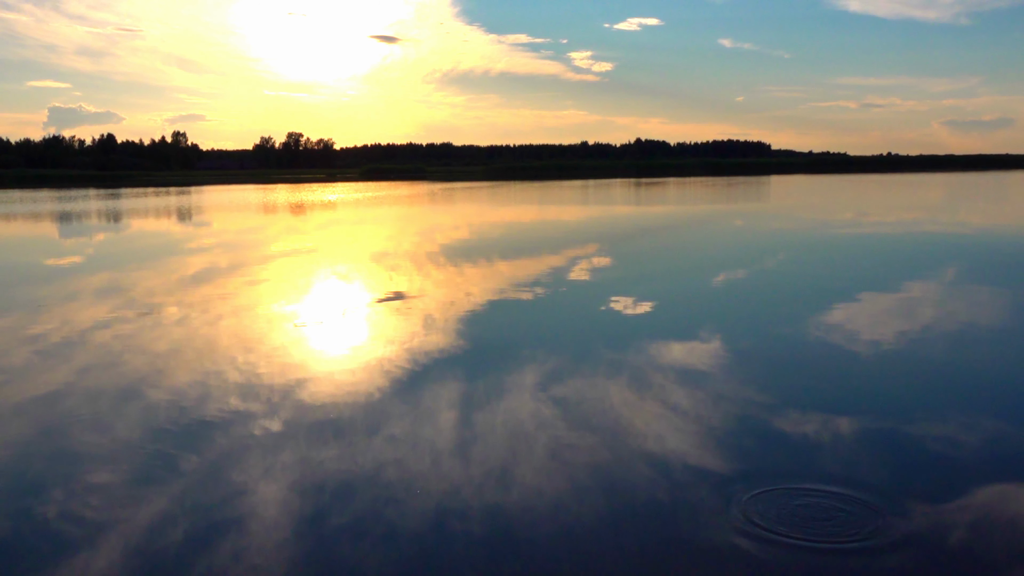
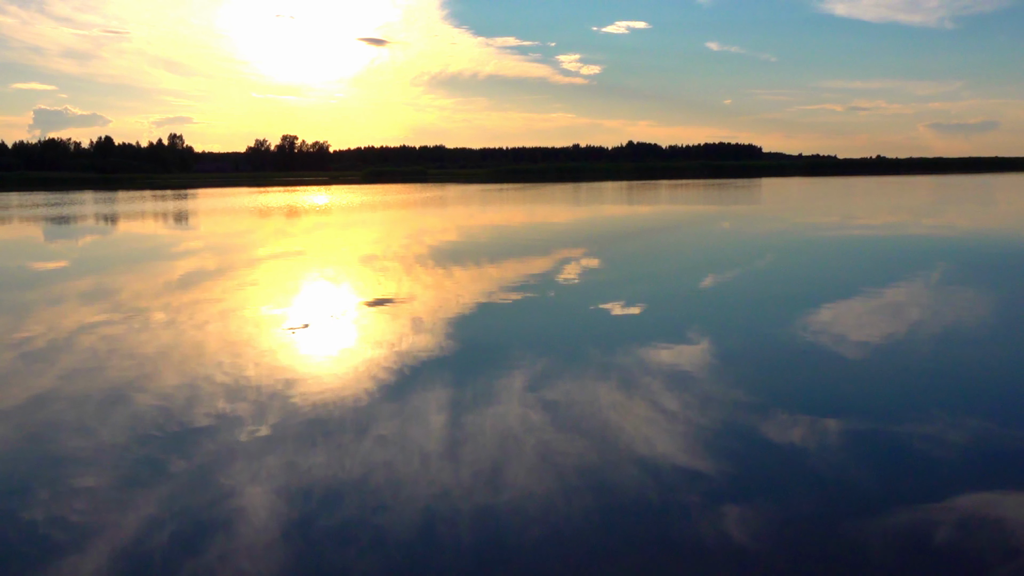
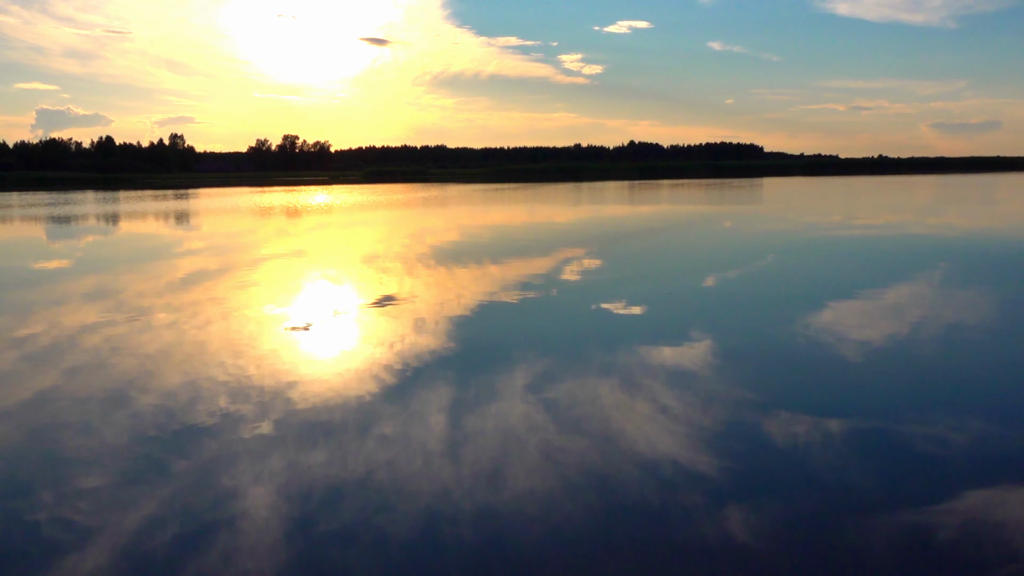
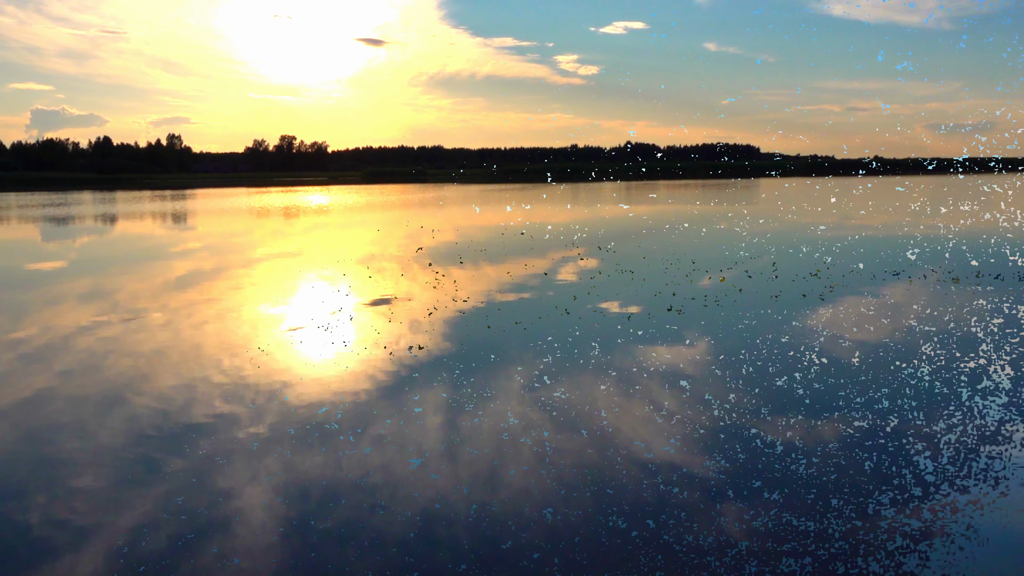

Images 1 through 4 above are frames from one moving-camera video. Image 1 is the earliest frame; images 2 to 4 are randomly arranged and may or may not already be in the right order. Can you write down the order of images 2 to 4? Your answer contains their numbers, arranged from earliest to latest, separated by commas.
3, 2, 4
